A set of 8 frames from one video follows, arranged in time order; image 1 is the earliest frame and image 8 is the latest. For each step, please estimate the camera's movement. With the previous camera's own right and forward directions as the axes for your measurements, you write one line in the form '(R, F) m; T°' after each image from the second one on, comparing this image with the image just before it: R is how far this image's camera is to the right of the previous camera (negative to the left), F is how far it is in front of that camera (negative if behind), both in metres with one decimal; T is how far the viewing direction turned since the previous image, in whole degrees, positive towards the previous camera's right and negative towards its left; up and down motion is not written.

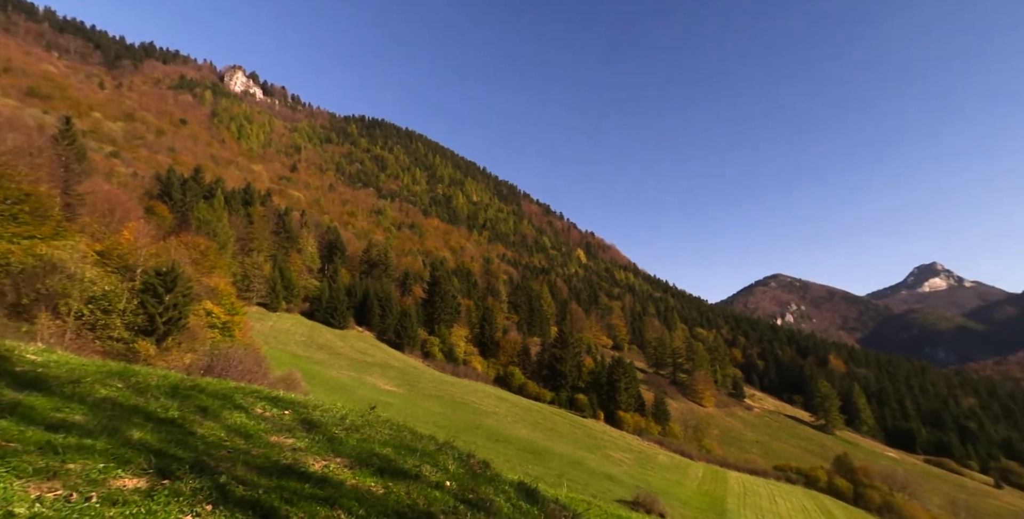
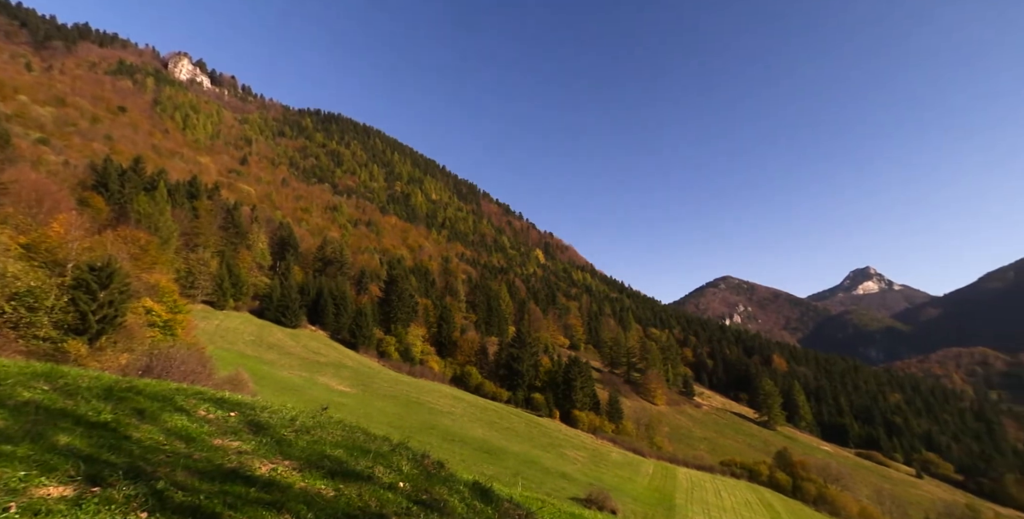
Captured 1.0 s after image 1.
(+0.2, -0.1) m; +4°
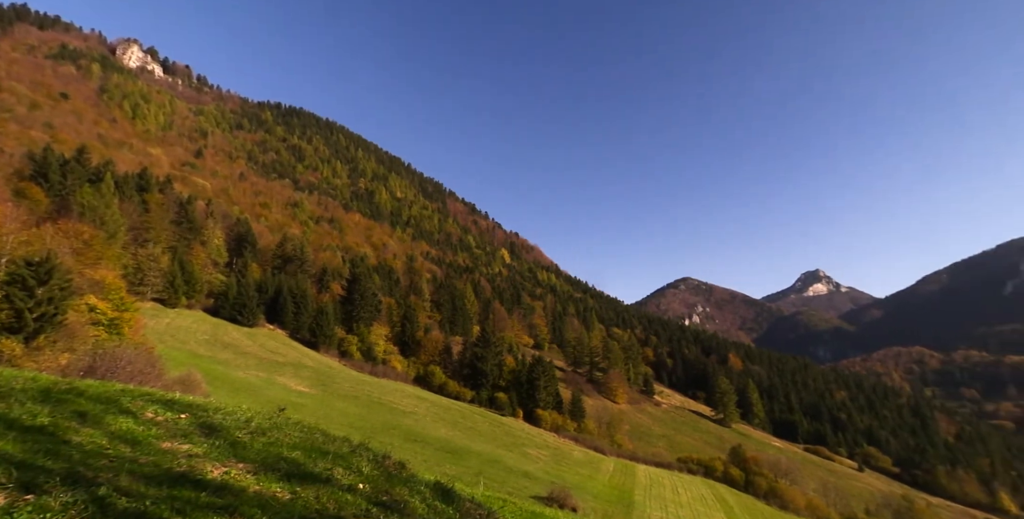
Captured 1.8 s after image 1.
(+0.2, -0.1) m; +4°
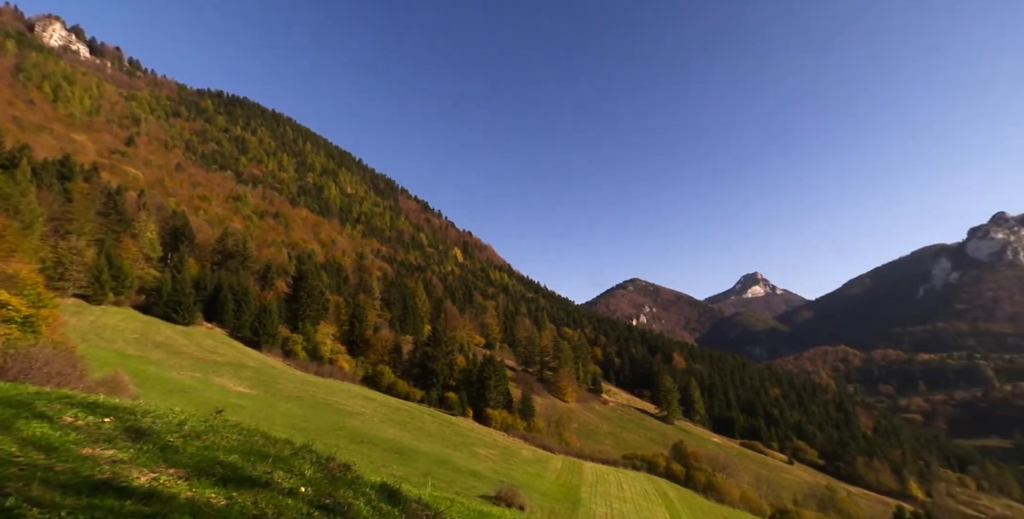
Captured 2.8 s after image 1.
(+0.5, -0.2) m; +5°
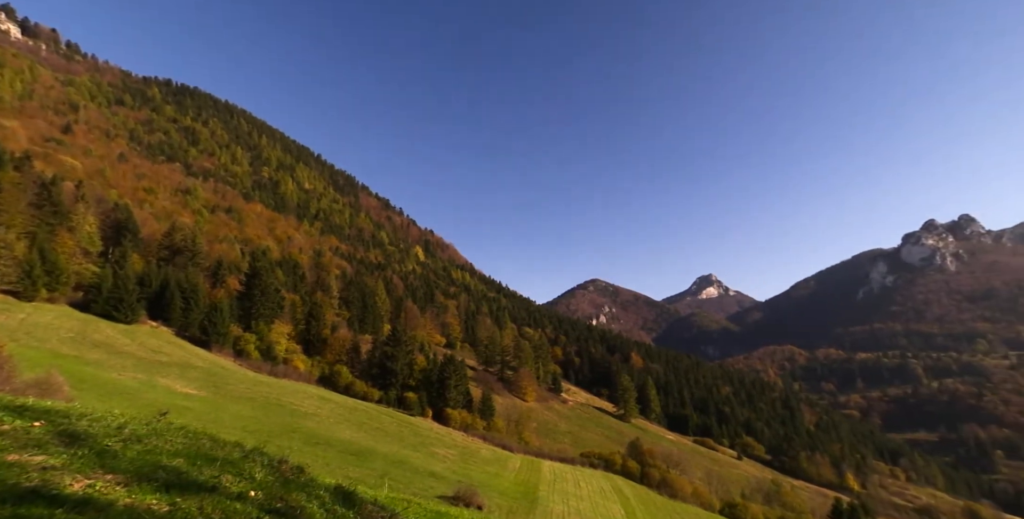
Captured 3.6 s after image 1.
(+0.4, 0.0) m; +4°
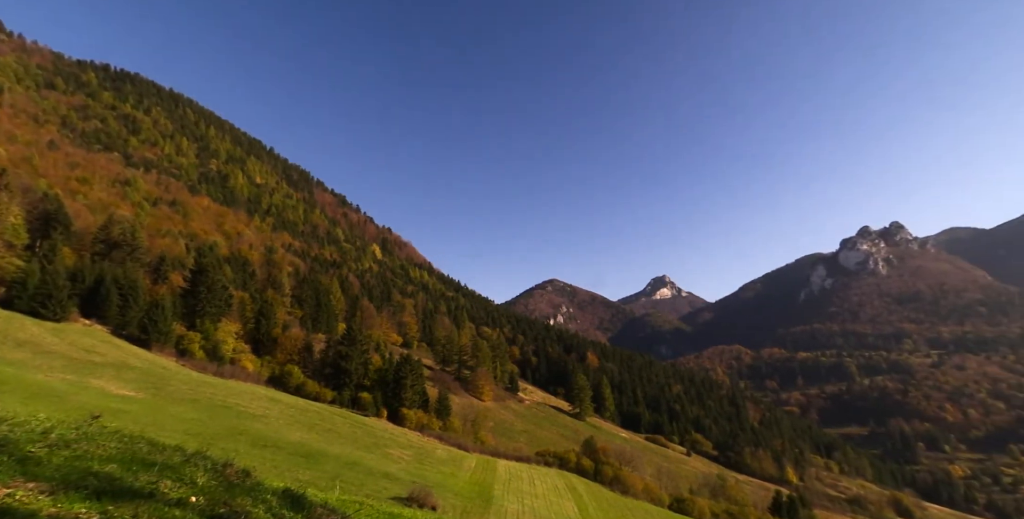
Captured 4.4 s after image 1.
(+0.4, +0.1) m; +4°
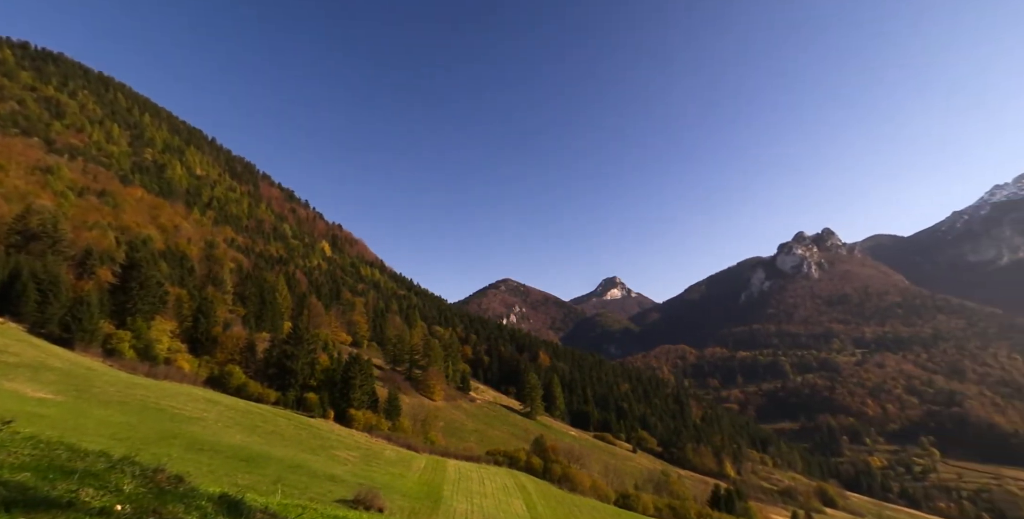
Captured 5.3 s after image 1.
(+0.4, +0.1) m; +5°
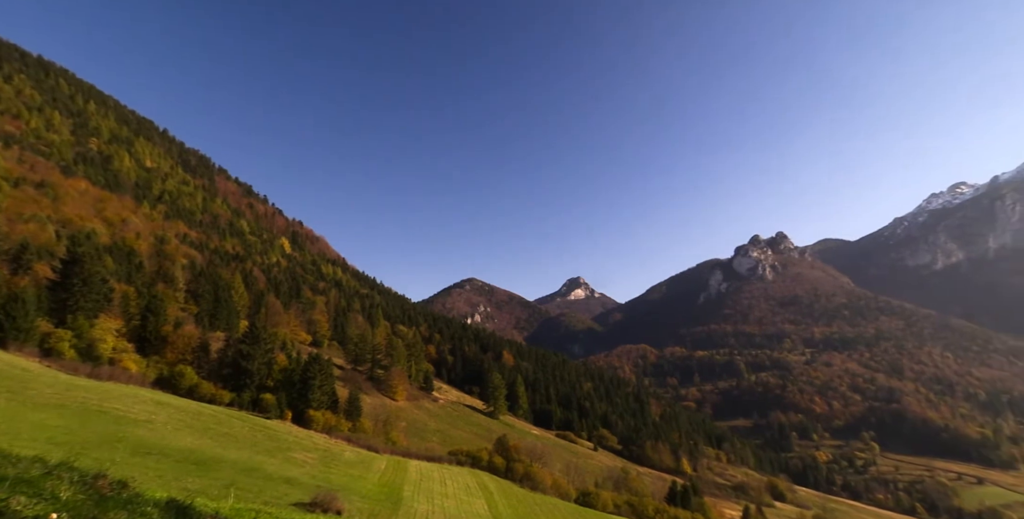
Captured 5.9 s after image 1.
(+0.2, +0.1) m; +4°
